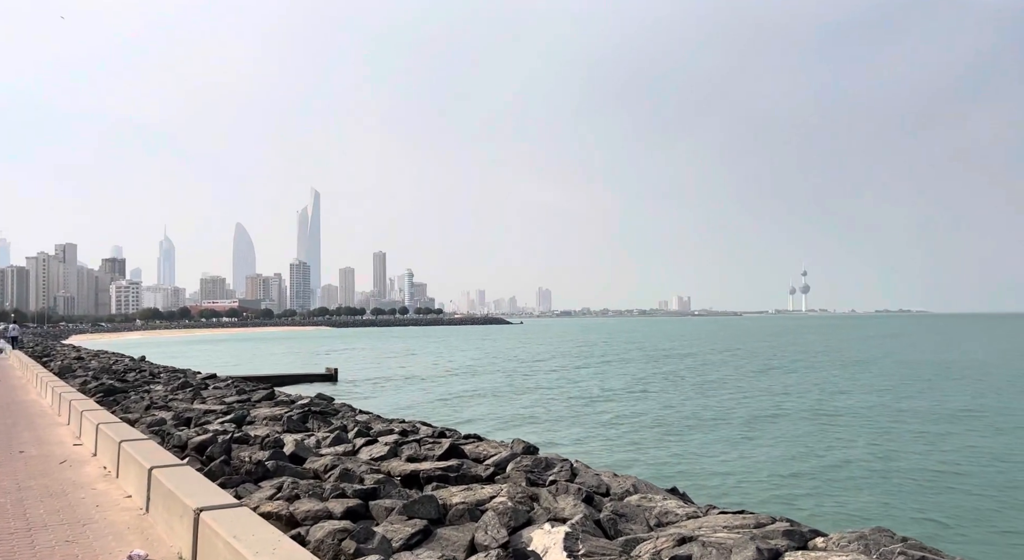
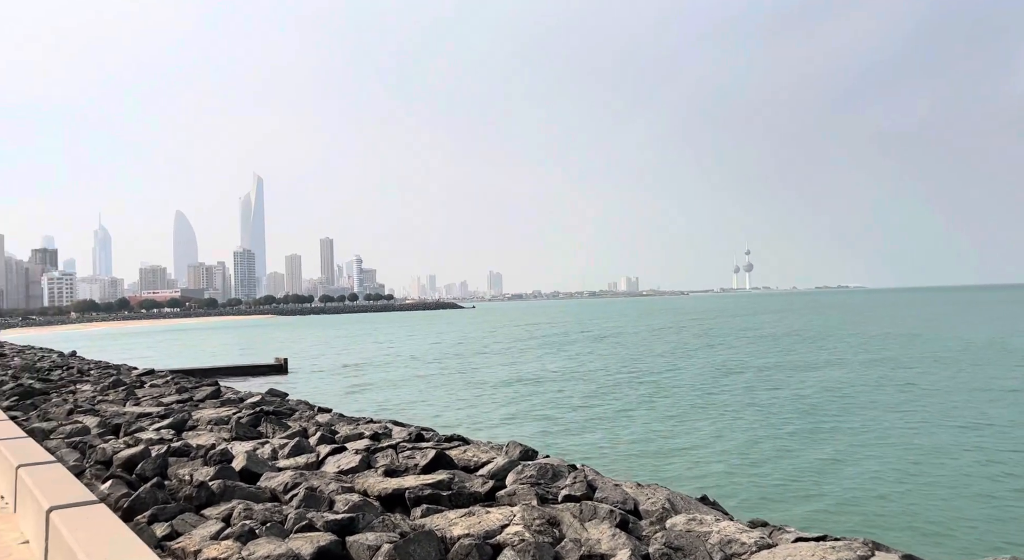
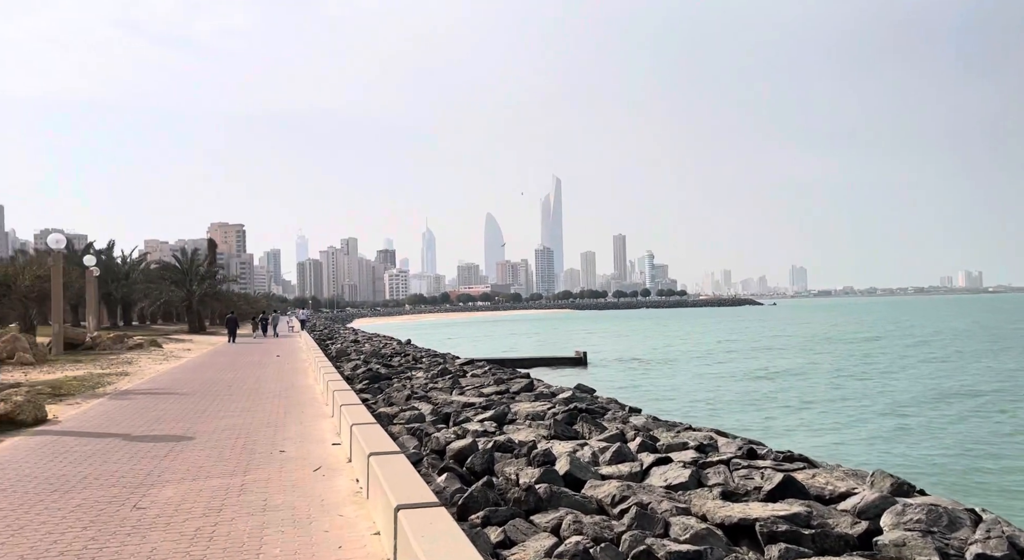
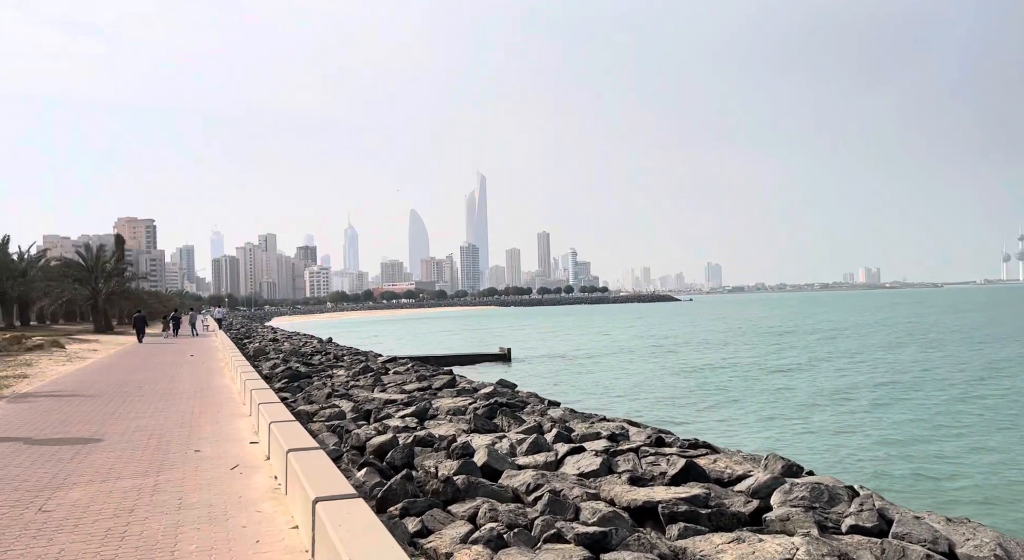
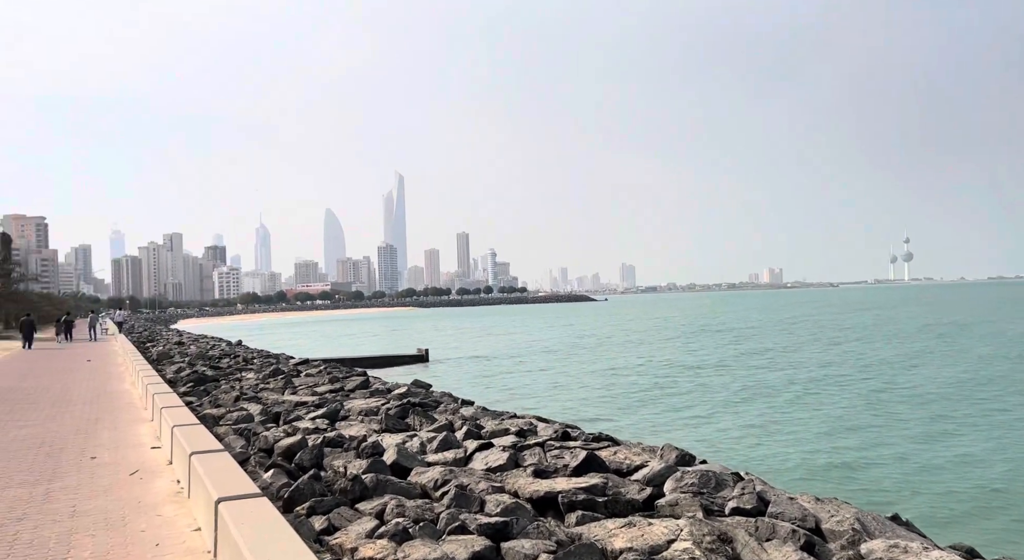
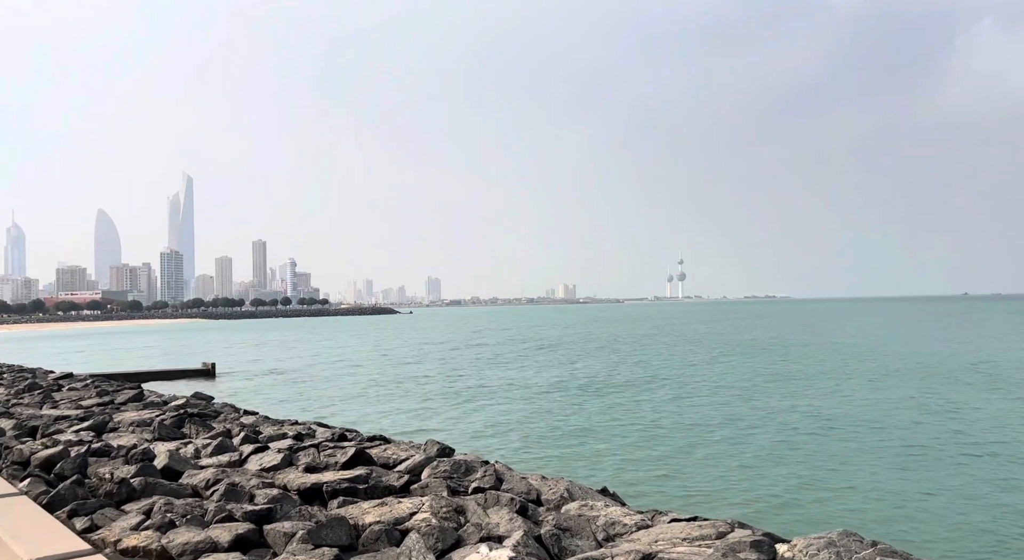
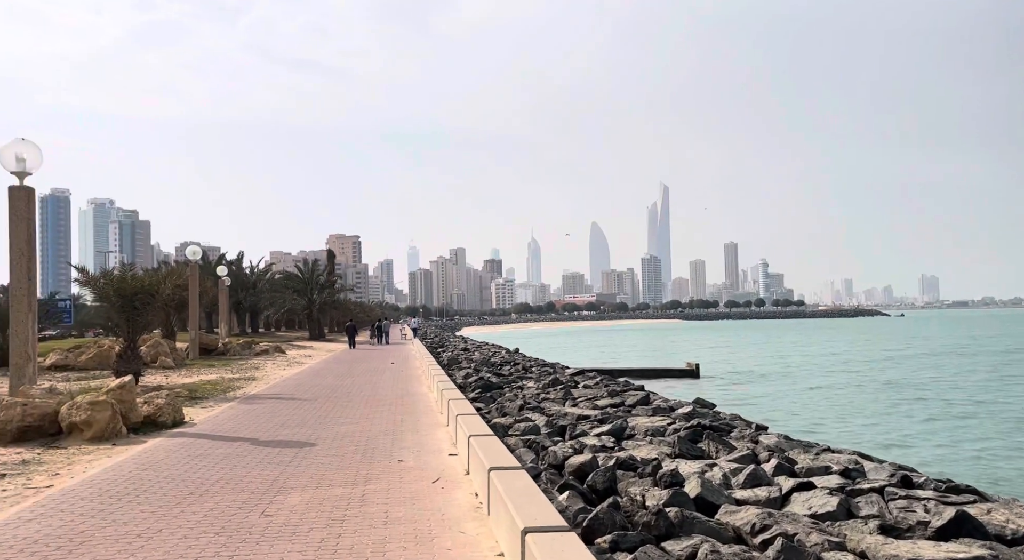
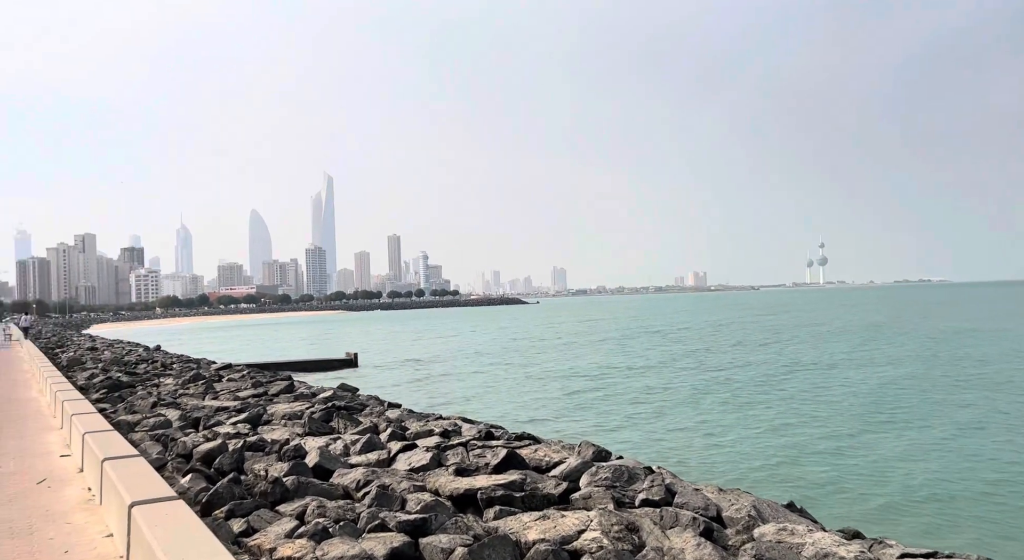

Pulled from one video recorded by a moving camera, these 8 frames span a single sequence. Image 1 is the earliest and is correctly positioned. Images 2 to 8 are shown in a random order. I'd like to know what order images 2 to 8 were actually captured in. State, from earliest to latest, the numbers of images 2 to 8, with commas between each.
6, 2, 8, 5, 4, 3, 7
